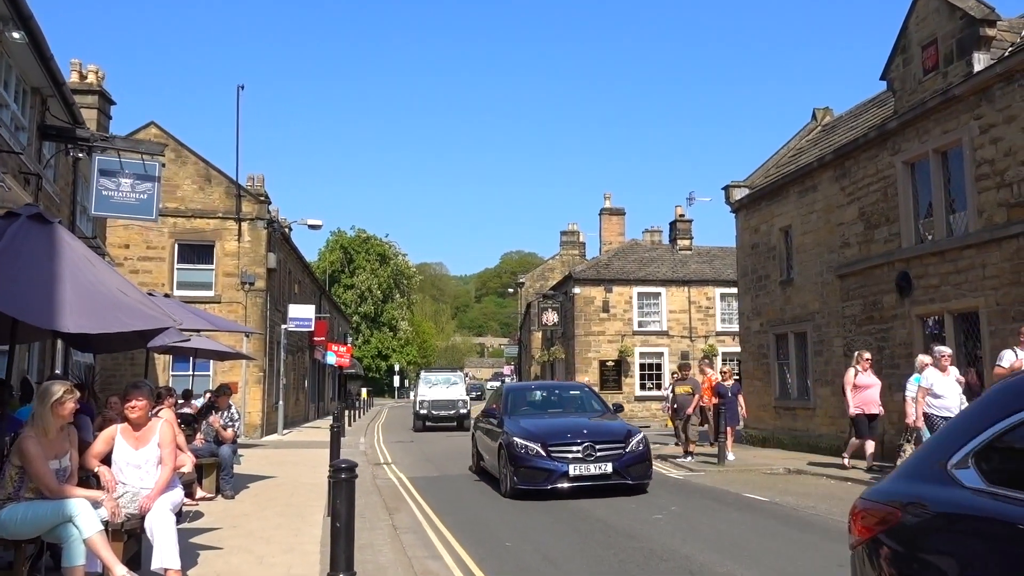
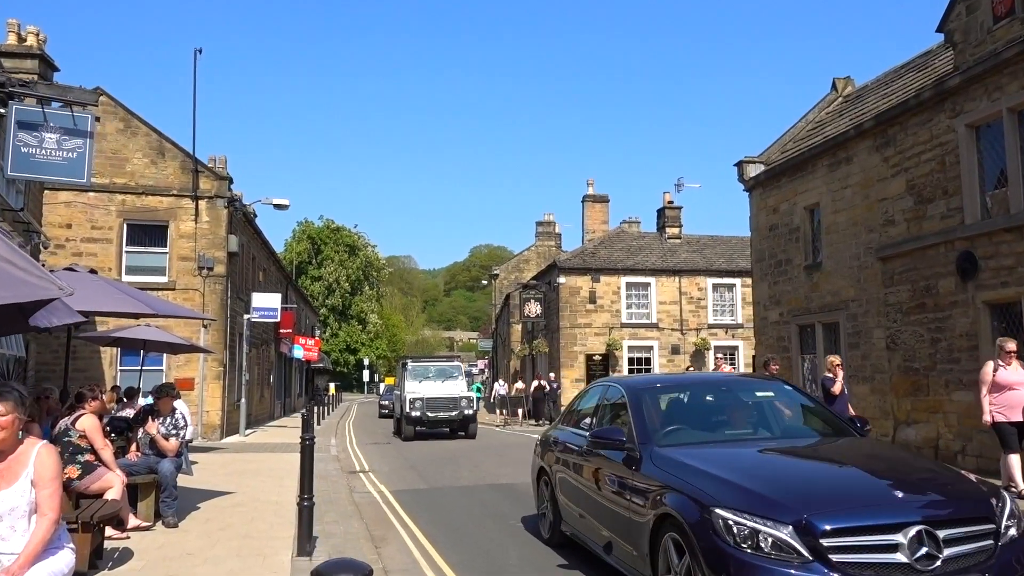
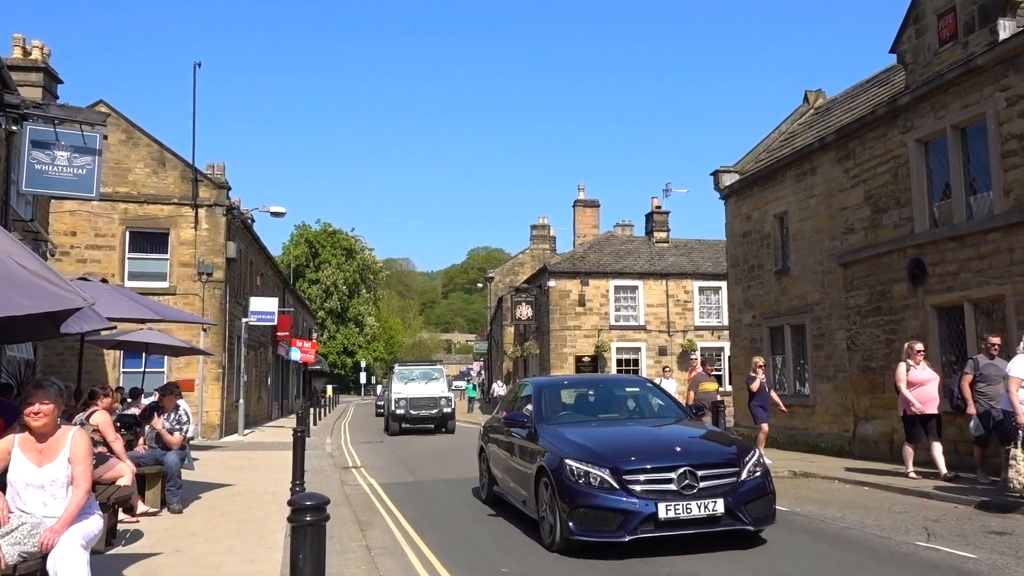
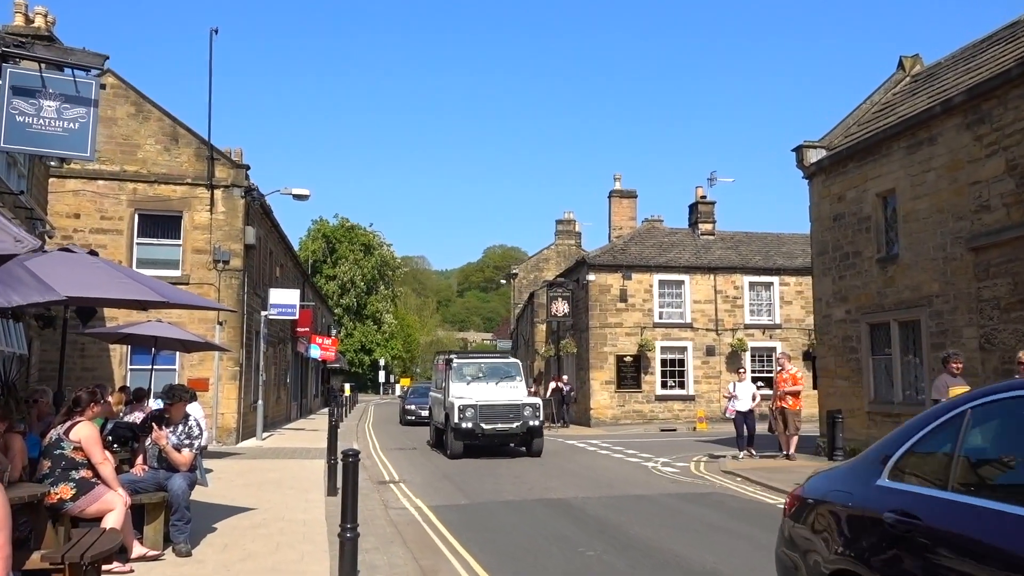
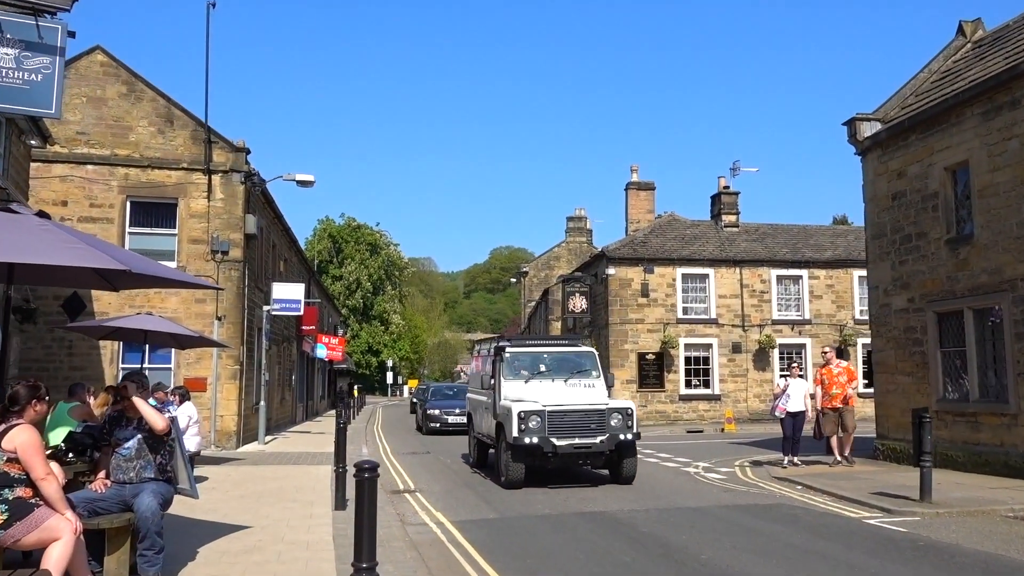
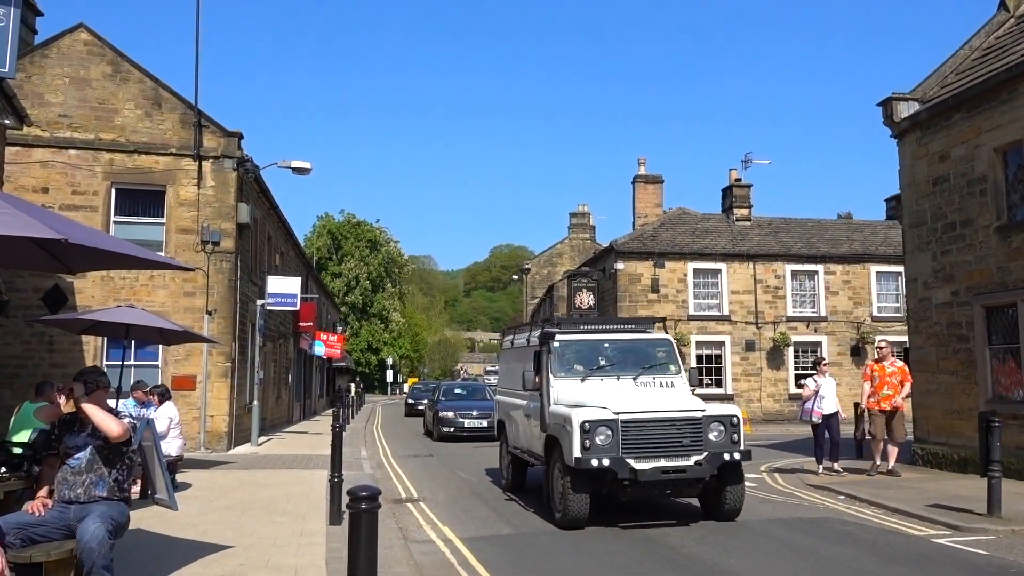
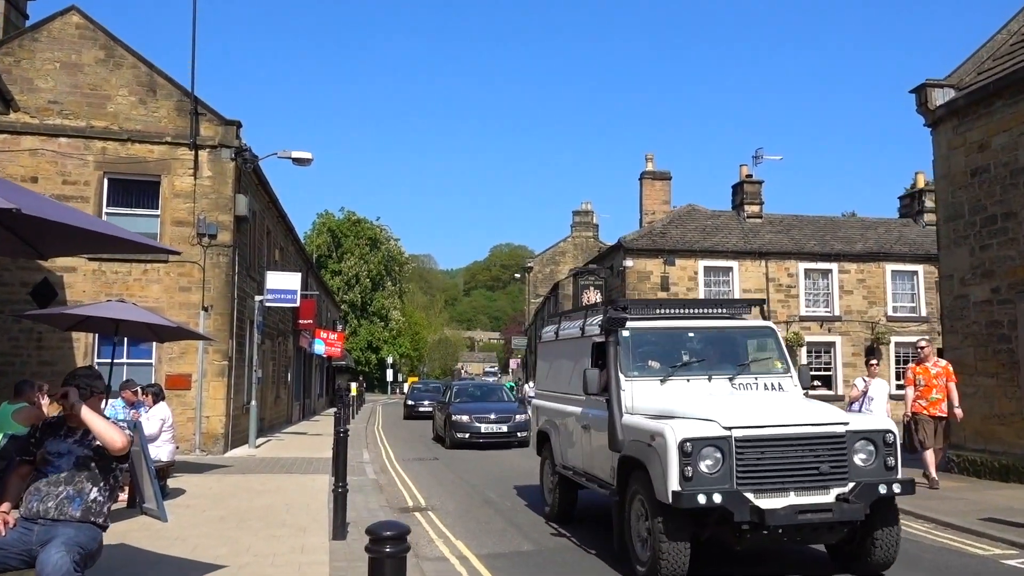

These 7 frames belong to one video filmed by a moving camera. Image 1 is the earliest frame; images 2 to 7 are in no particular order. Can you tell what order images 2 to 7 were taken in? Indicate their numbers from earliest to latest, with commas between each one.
3, 2, 4, 5, 6, 7
